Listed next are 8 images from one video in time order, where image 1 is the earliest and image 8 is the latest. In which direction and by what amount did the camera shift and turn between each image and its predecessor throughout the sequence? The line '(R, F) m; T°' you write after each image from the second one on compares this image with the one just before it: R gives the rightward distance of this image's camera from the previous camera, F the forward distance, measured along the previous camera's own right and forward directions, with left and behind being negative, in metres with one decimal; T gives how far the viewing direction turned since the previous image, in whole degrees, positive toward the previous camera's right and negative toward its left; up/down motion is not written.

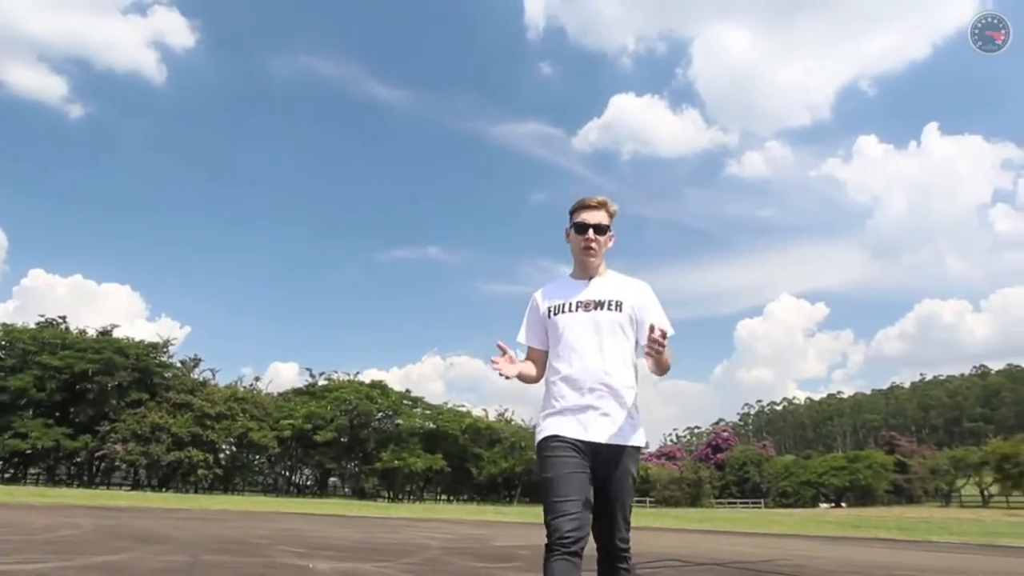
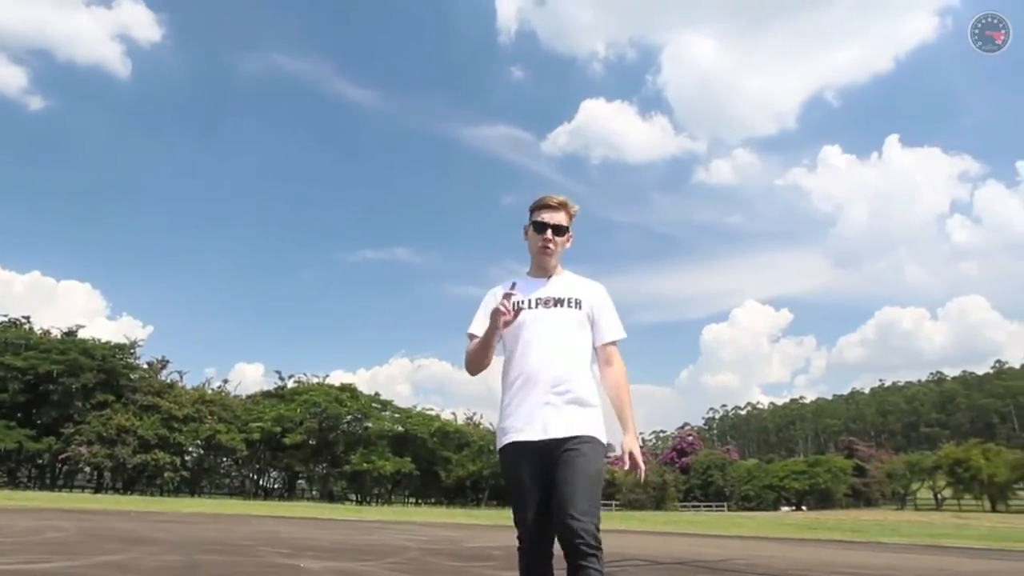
(-0.1, -0.4) m; +2°
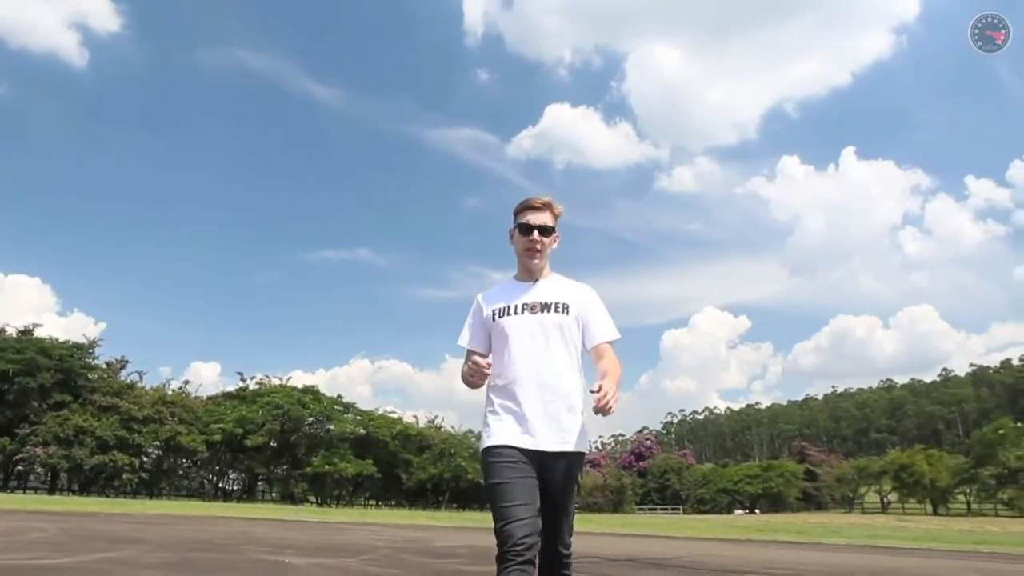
(-0.1, -0.6) m; +3°
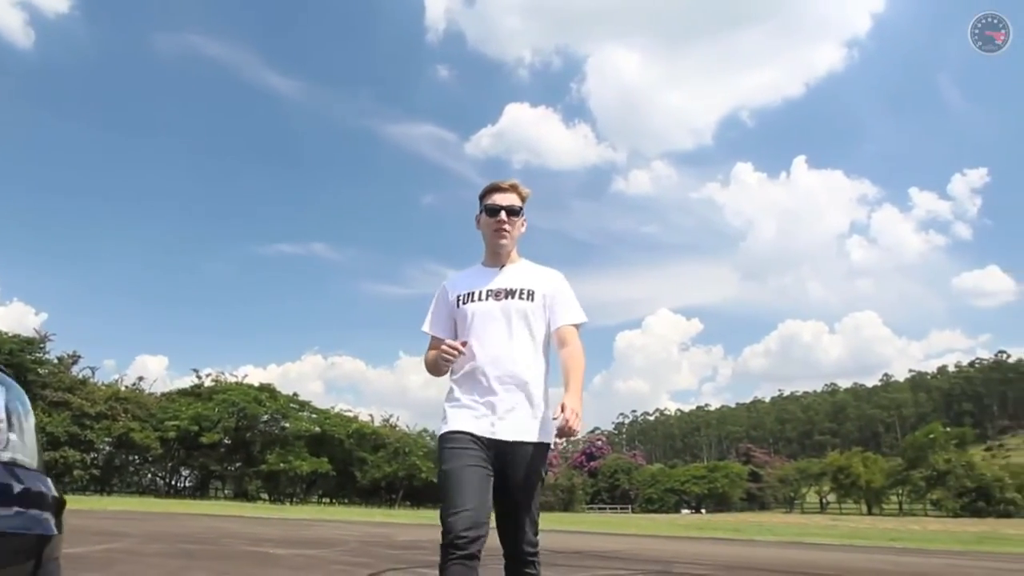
(-0.1, -0.9) m; +3°
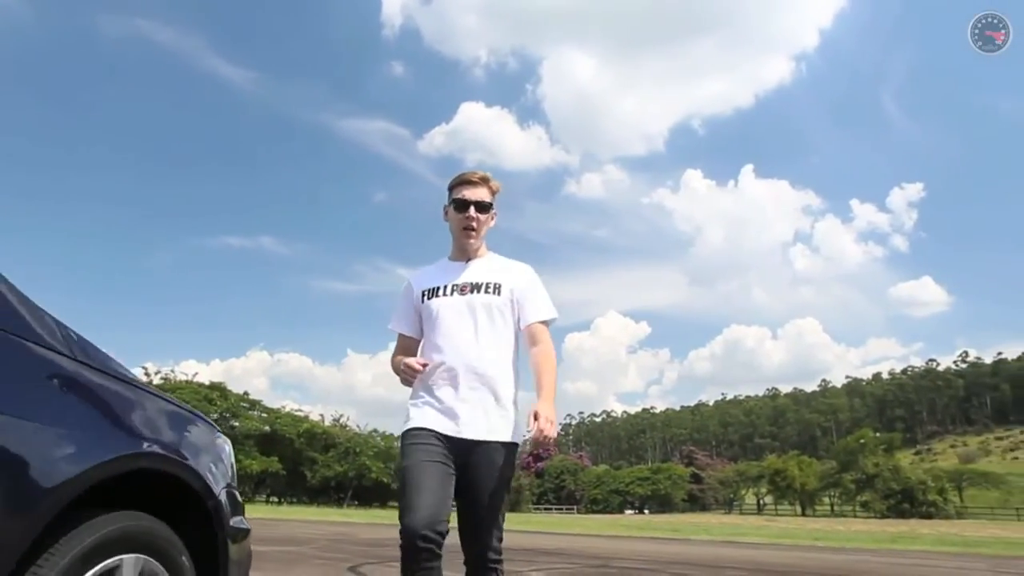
(-0.1, -0.9) m; +4°
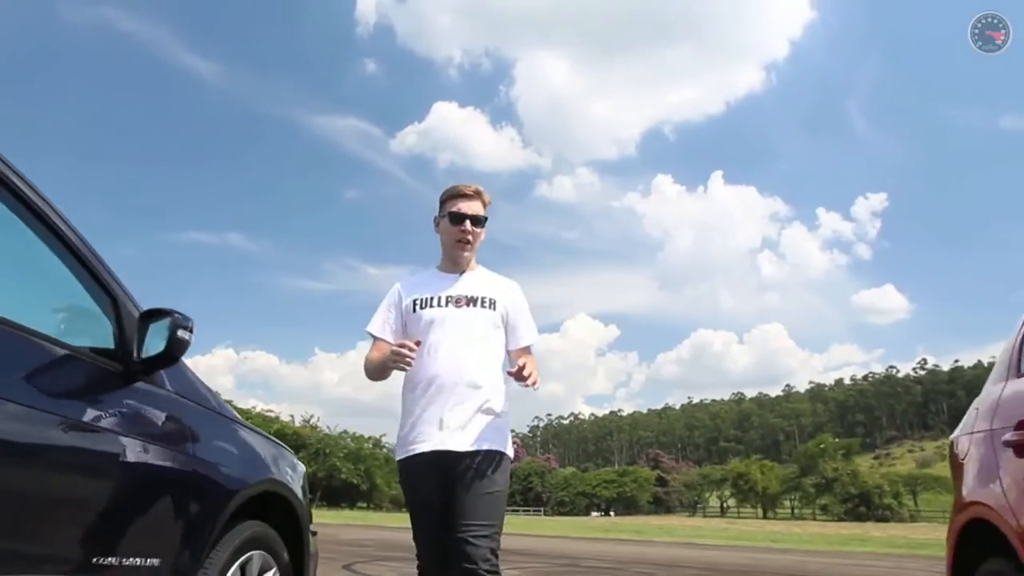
(-0.1, -0.6) m; +2°
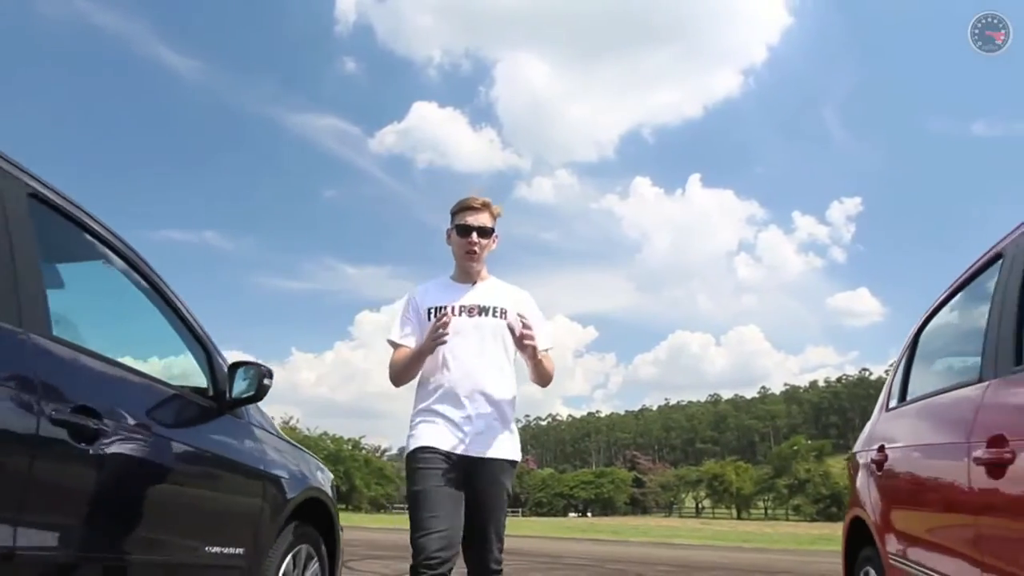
(-0.1, -0.5) m; +2°
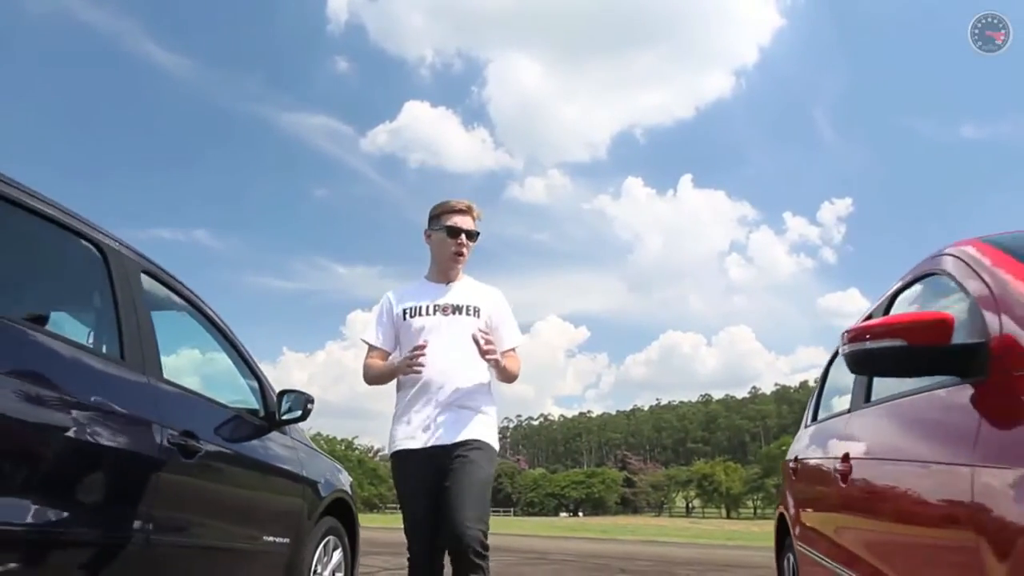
(0.0, -0.5) m; +1°
